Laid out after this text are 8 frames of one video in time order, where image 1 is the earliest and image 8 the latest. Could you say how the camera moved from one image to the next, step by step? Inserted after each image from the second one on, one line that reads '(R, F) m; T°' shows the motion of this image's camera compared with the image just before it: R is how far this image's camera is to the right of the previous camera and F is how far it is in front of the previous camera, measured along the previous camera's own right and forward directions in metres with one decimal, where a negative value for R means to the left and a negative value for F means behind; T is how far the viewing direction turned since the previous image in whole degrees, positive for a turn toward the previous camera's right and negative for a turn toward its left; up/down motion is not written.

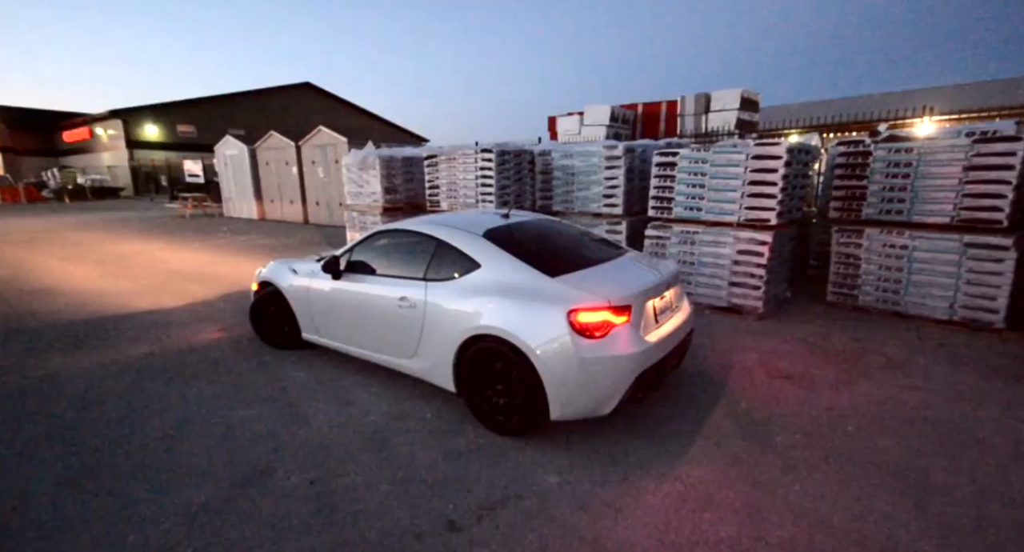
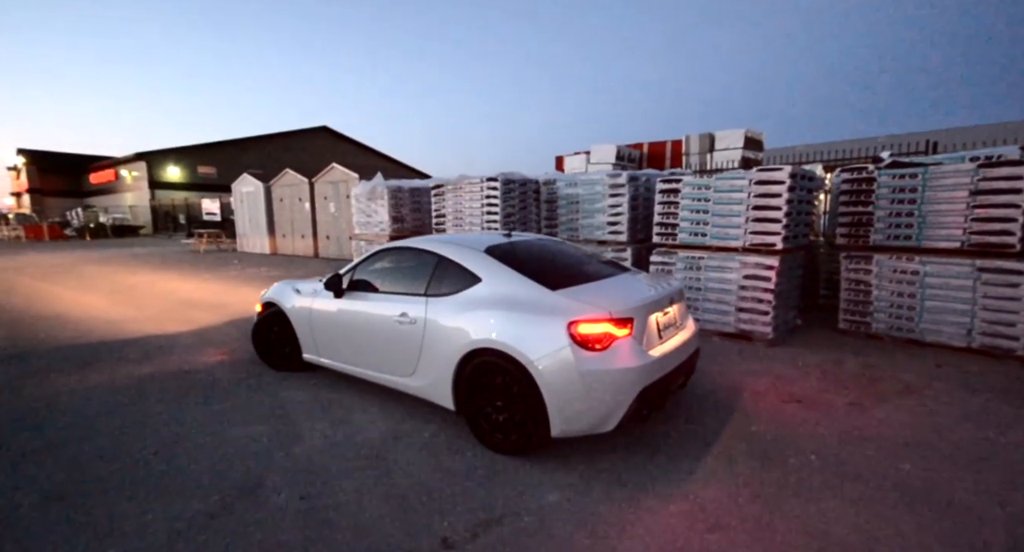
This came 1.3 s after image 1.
(+0.1, 0.0) m; -1°
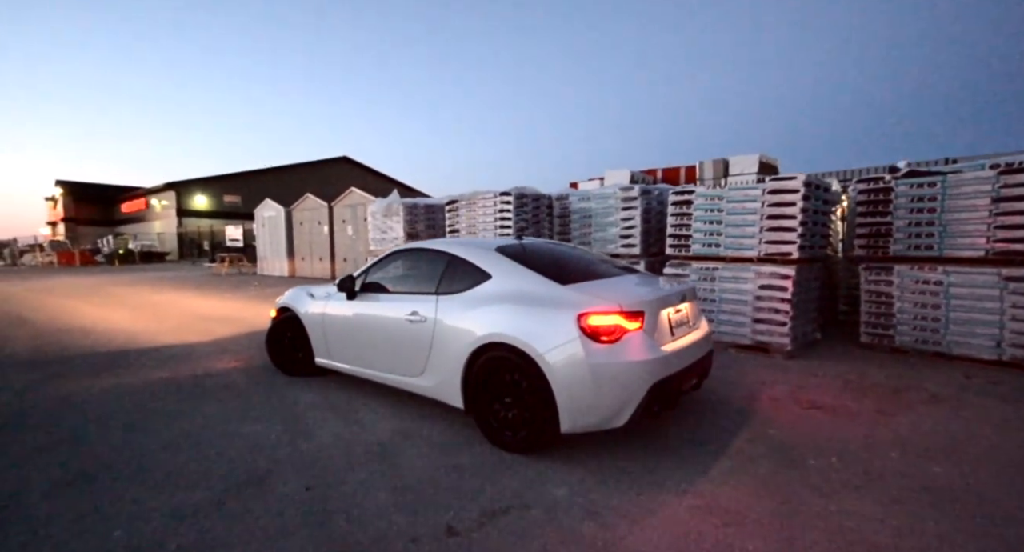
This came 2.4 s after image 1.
(0.0, 0.0) m; -2°
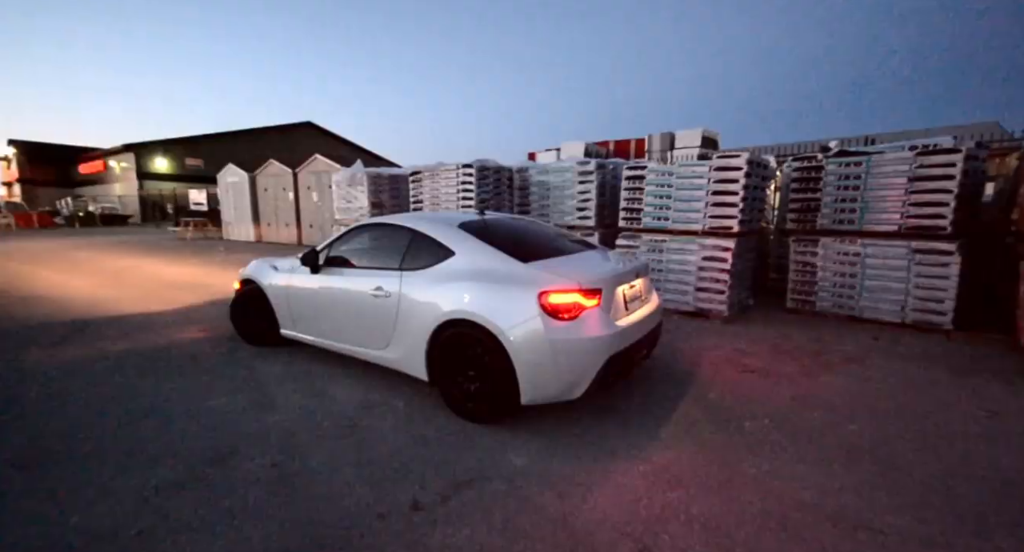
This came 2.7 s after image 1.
(+0.1, -0.1) m; +3°
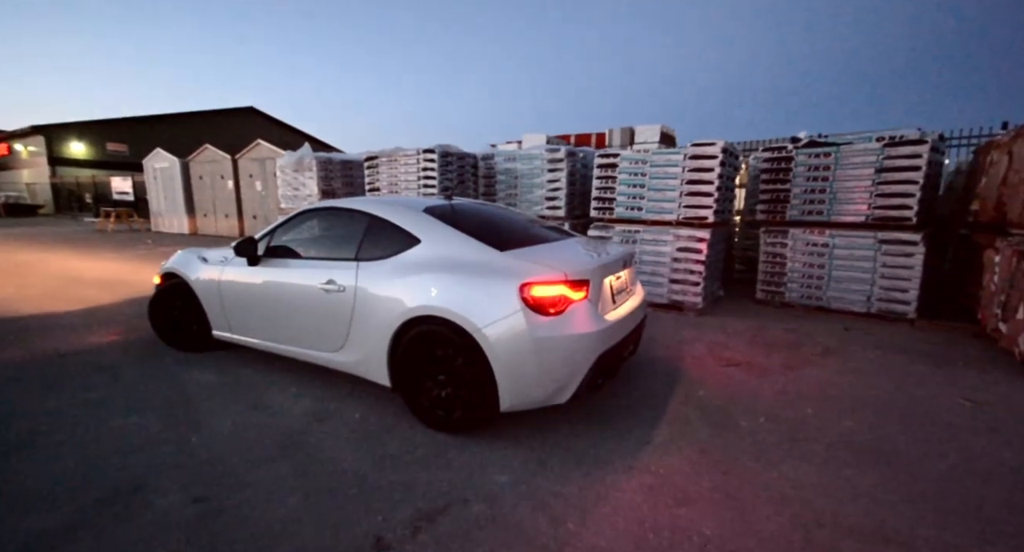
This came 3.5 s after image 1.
(-0.1, +0.4) m; +6°
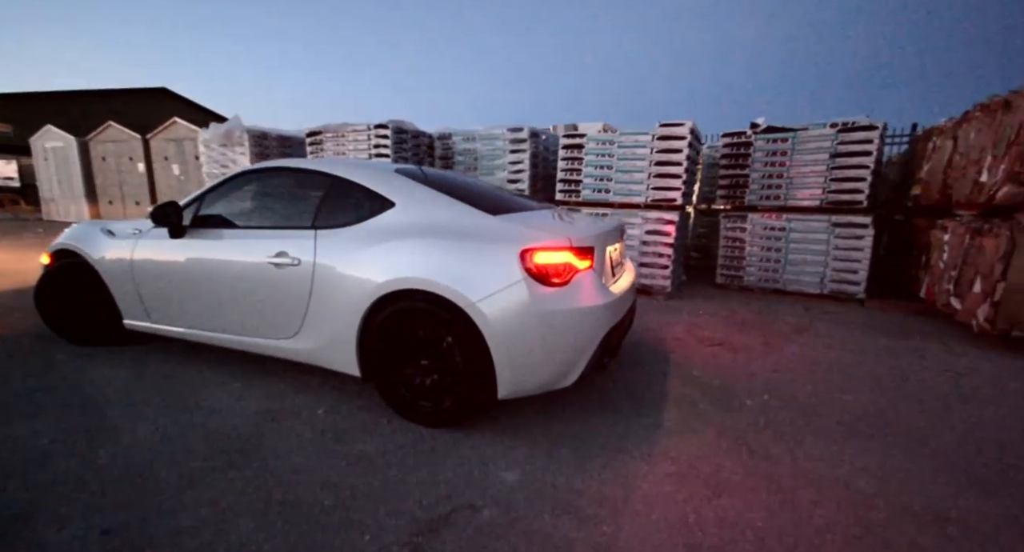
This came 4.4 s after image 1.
(-0.3, +0.4) m; +7°
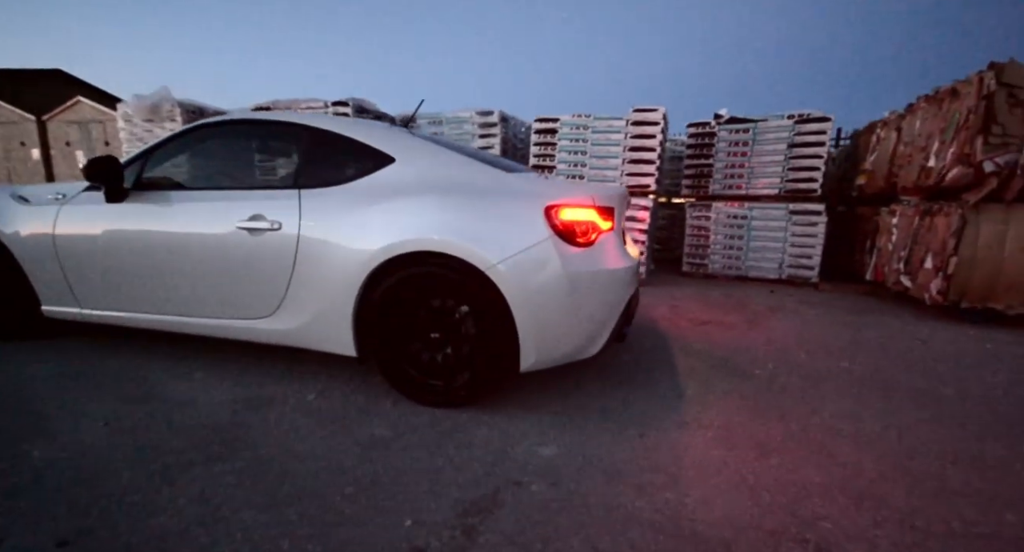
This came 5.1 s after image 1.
(-0.4, +0.2) m; +7°
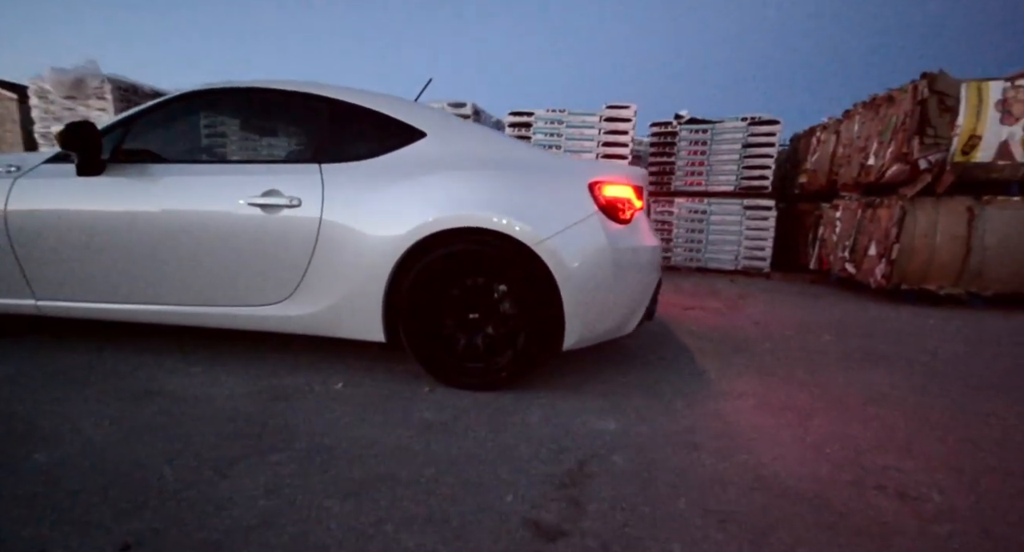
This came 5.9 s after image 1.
(-0.5, +0.1) m; +8°
